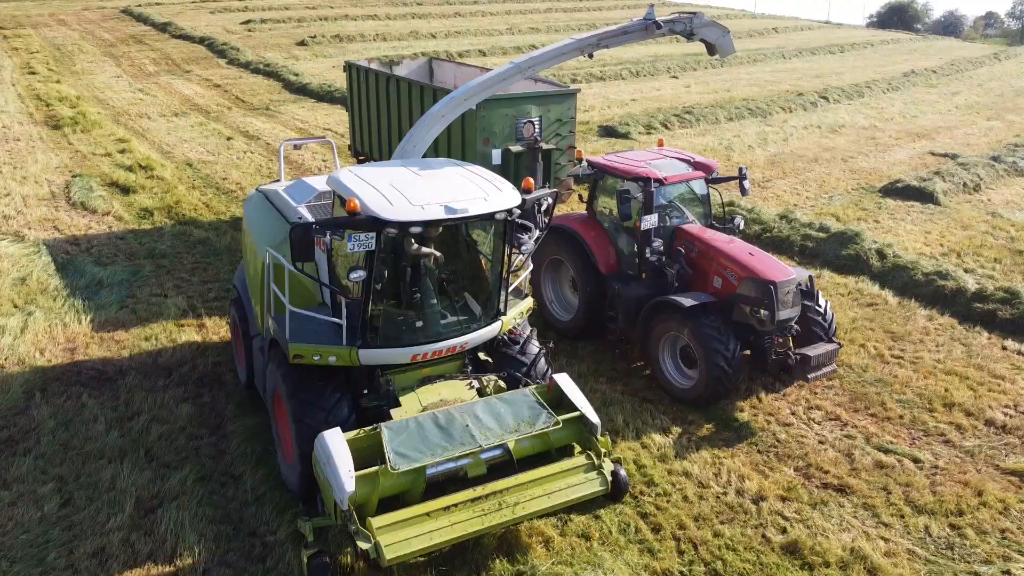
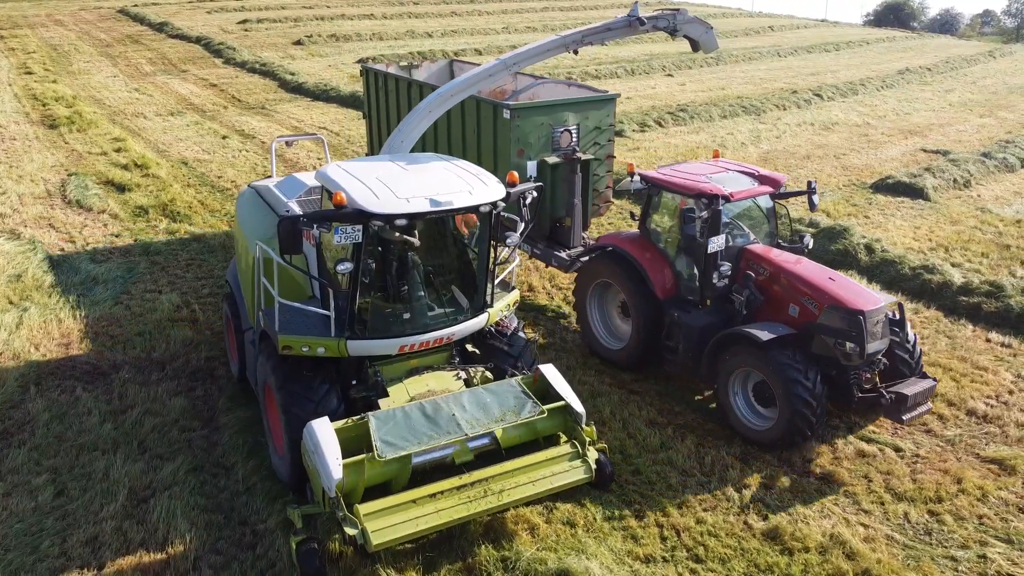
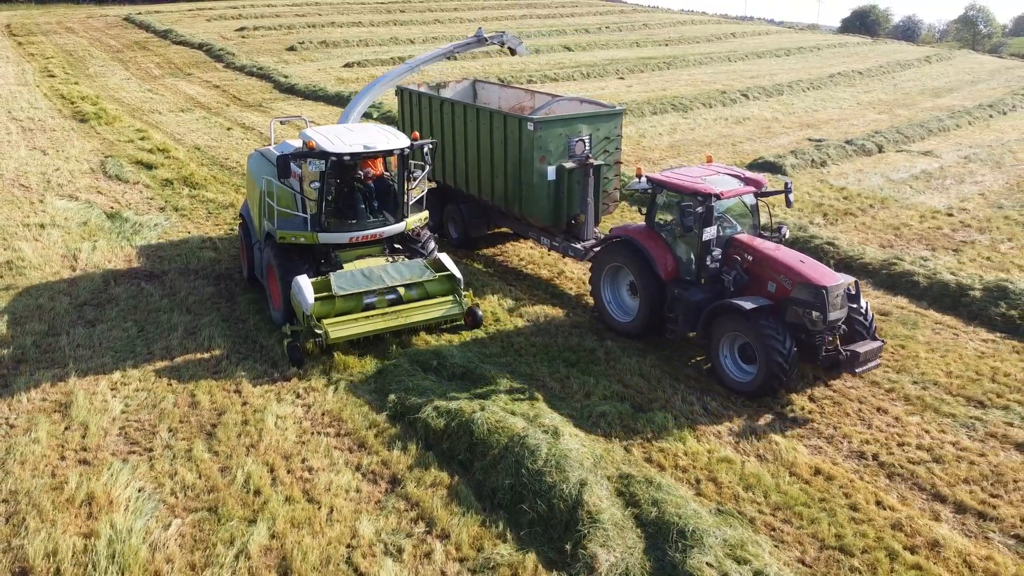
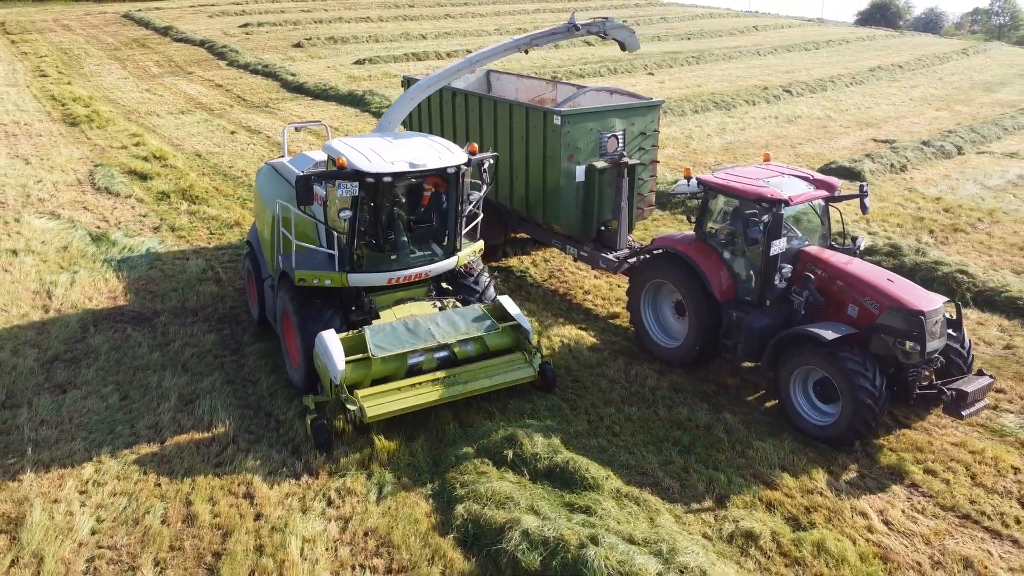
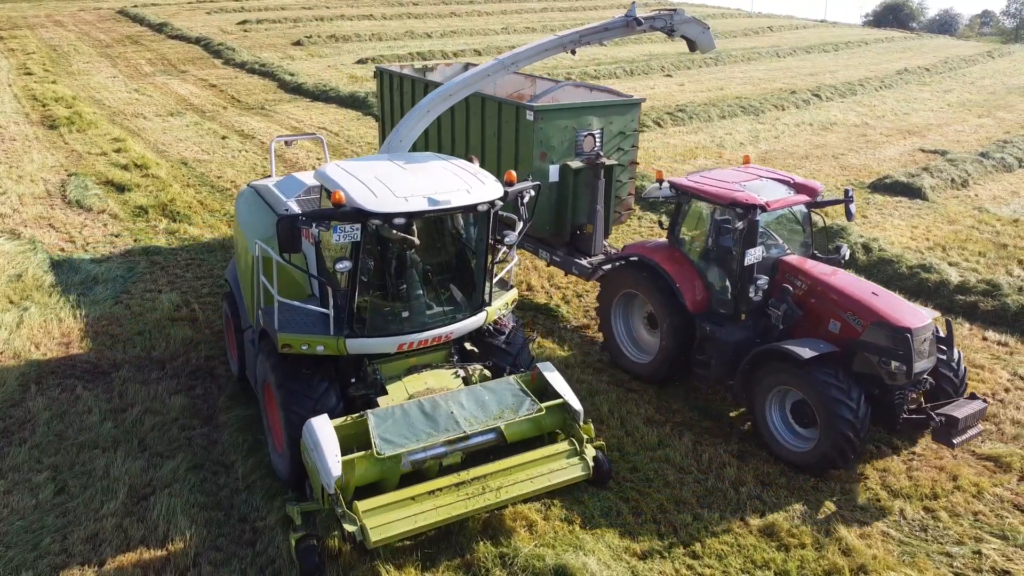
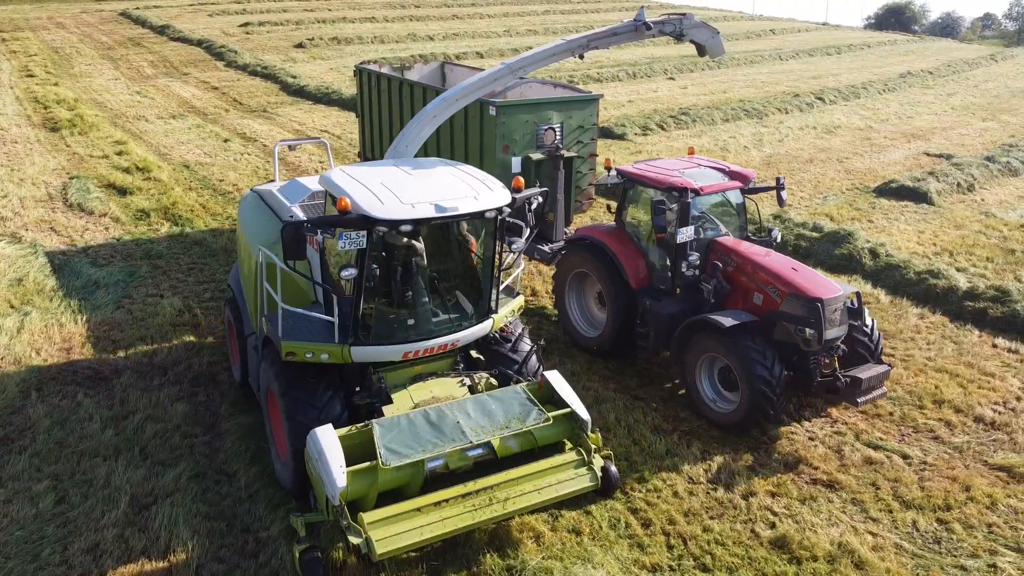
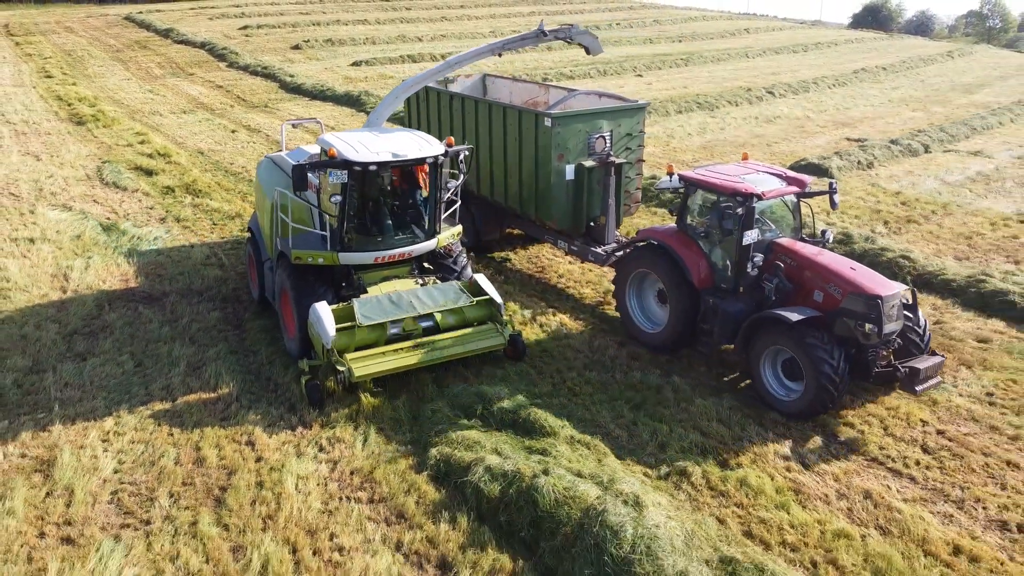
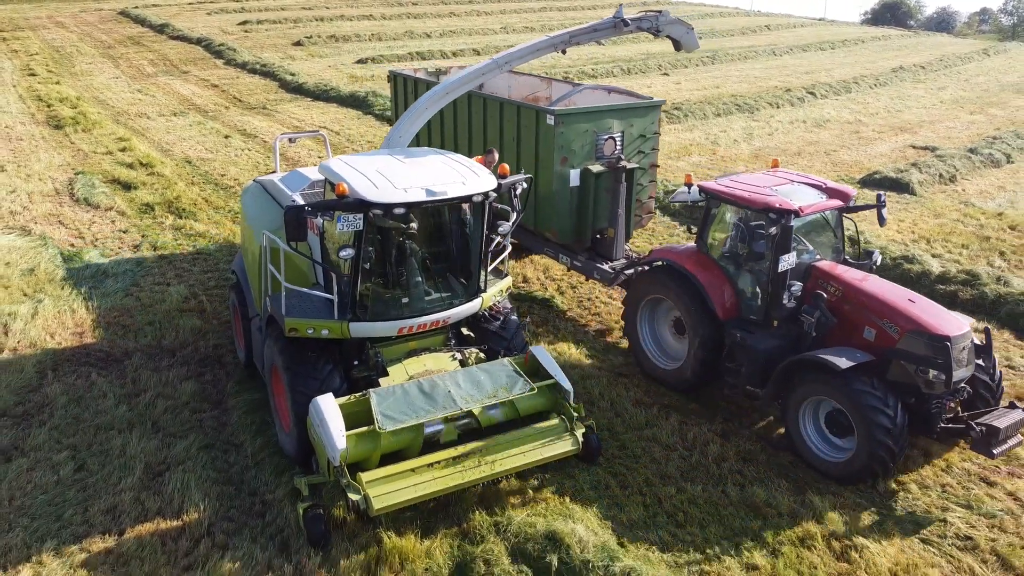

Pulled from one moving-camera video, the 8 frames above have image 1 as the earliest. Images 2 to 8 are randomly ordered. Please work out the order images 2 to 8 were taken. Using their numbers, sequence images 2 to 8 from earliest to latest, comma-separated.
6, 2, 5, 8, 4, 7, 3
